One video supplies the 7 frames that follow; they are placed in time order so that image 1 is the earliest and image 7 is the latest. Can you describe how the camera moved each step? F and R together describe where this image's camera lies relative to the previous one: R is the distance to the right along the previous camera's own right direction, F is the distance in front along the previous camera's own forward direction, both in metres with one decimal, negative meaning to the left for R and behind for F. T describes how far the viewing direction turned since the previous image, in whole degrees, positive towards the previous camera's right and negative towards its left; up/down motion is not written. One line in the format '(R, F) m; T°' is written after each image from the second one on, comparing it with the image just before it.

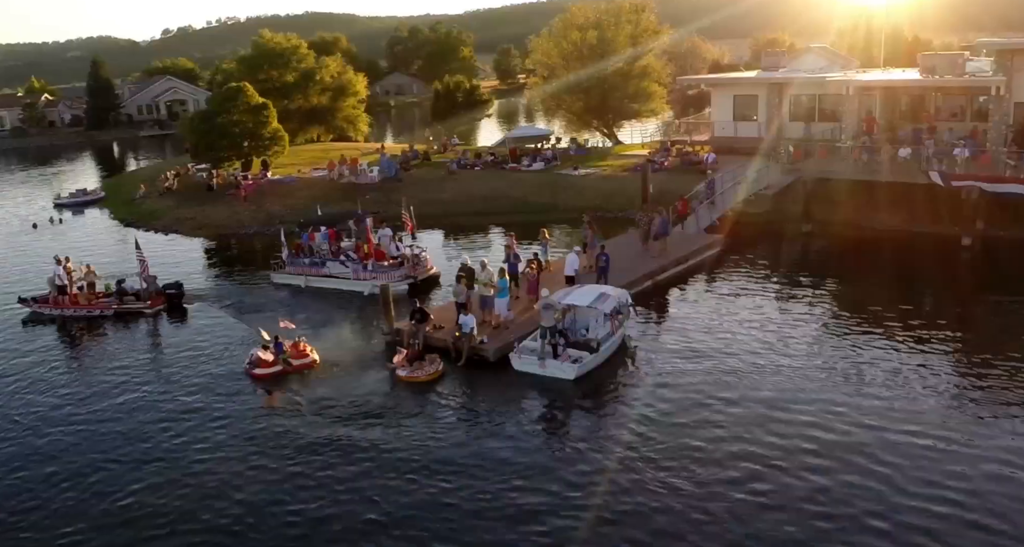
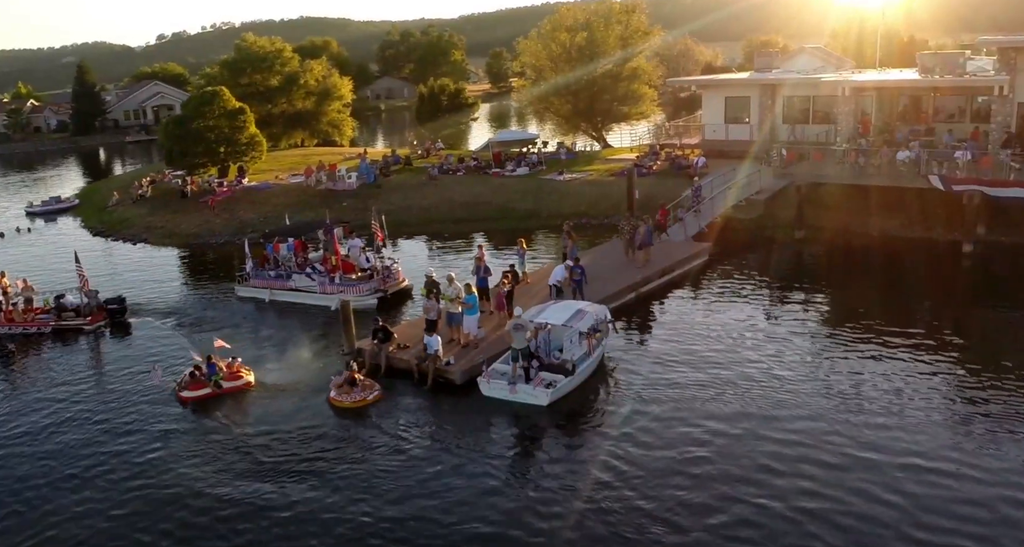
(+0.7, +1.9) m; 0°
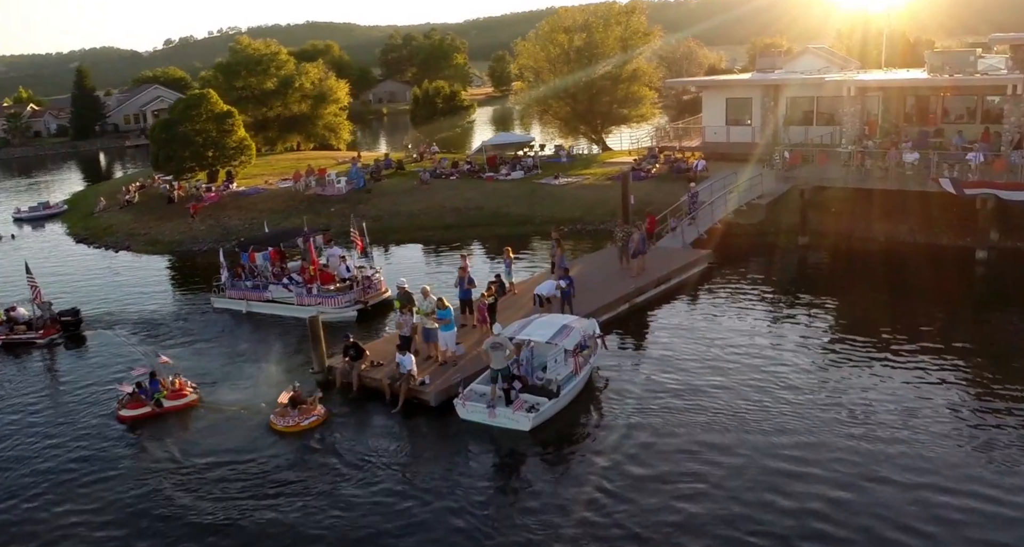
(+0.6, +1.6) m; 0°
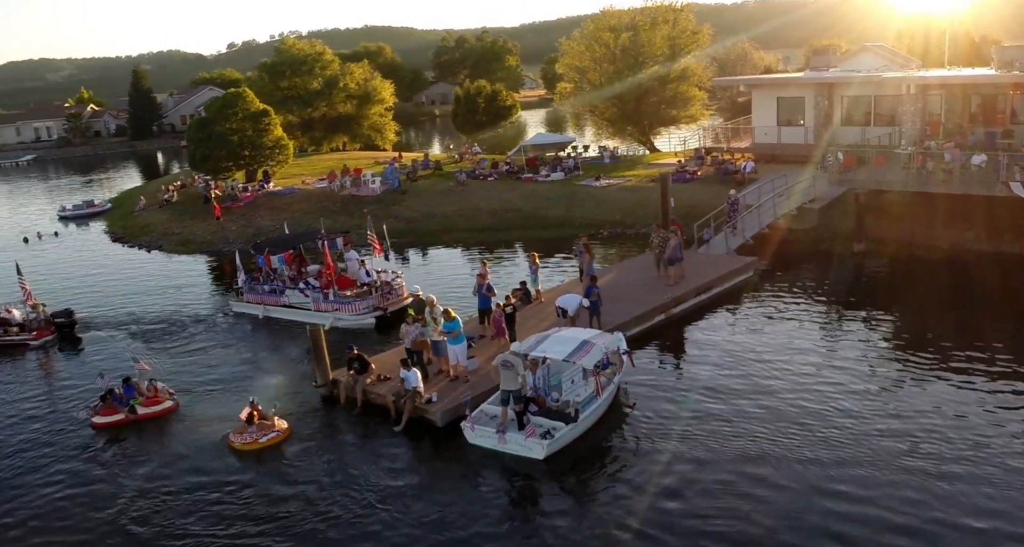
(+0.8, +1.8) m; -4°
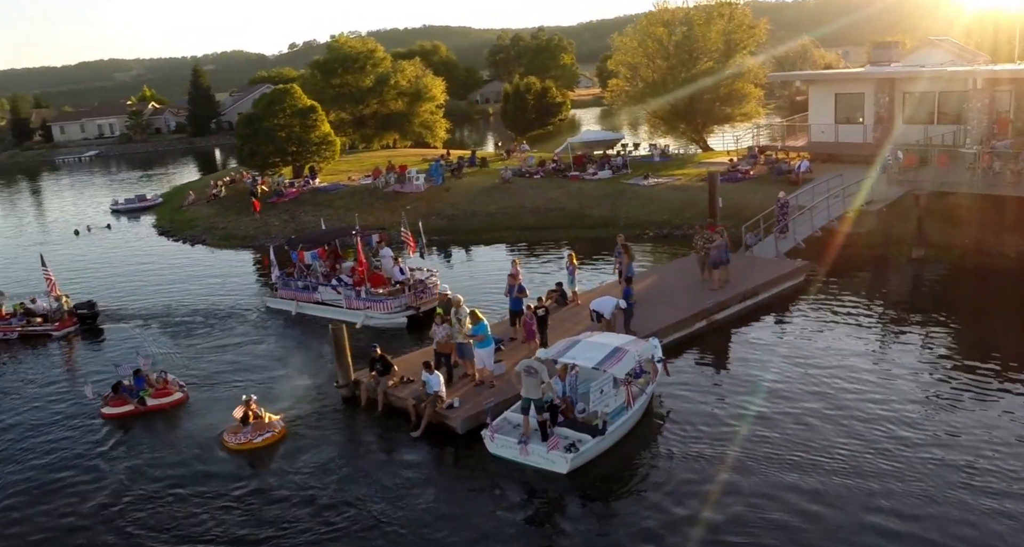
(+0.5, +0.9) m; -4°
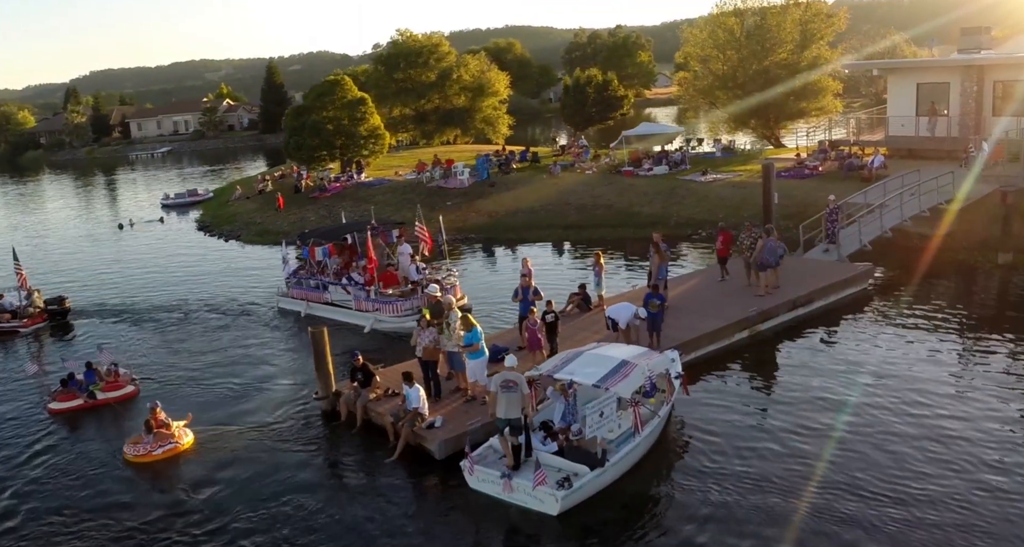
(+1.6, +2.5) m; -5°
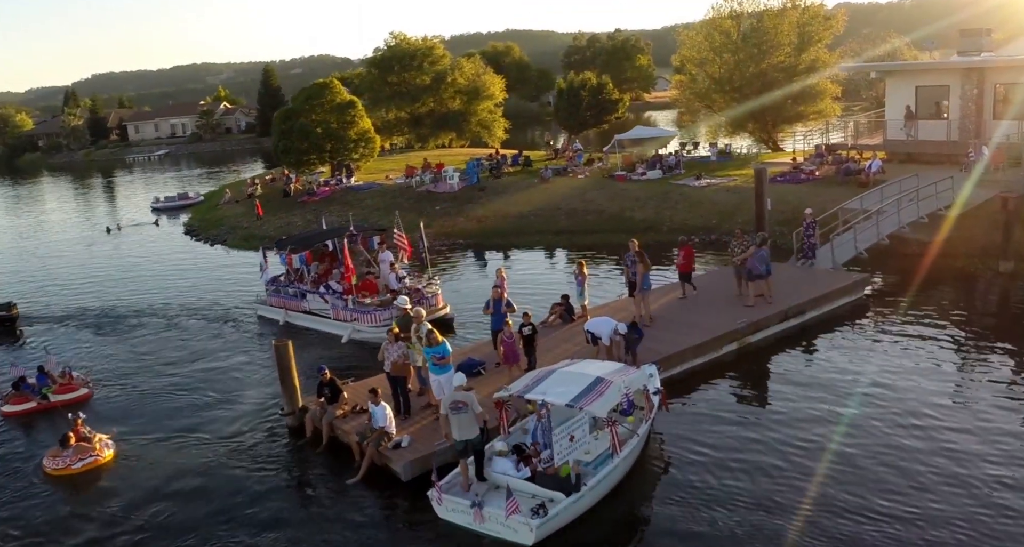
(+0.5, +0.9) m; 0°
